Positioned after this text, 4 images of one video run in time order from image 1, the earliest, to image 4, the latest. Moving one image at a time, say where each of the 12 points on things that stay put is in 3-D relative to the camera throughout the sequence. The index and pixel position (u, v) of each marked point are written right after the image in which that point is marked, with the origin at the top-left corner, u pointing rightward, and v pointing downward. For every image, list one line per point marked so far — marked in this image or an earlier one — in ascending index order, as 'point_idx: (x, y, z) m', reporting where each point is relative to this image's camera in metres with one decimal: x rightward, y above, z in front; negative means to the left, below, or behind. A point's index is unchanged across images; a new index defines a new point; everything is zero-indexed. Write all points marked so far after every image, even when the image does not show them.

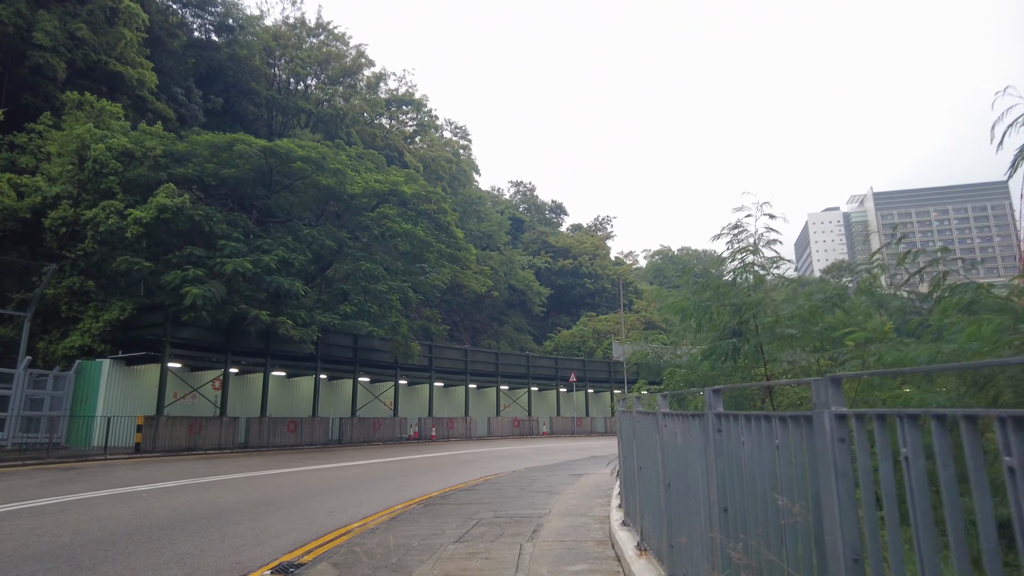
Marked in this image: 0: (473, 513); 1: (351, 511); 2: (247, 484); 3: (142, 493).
0: (-0.6, -3.8, +10.6) m
1: (-3.0, -4.2, +11.9) m
2: (-6.5, -4.8, +15.6) m
3: (-7.5, -4.2, +12.9) m
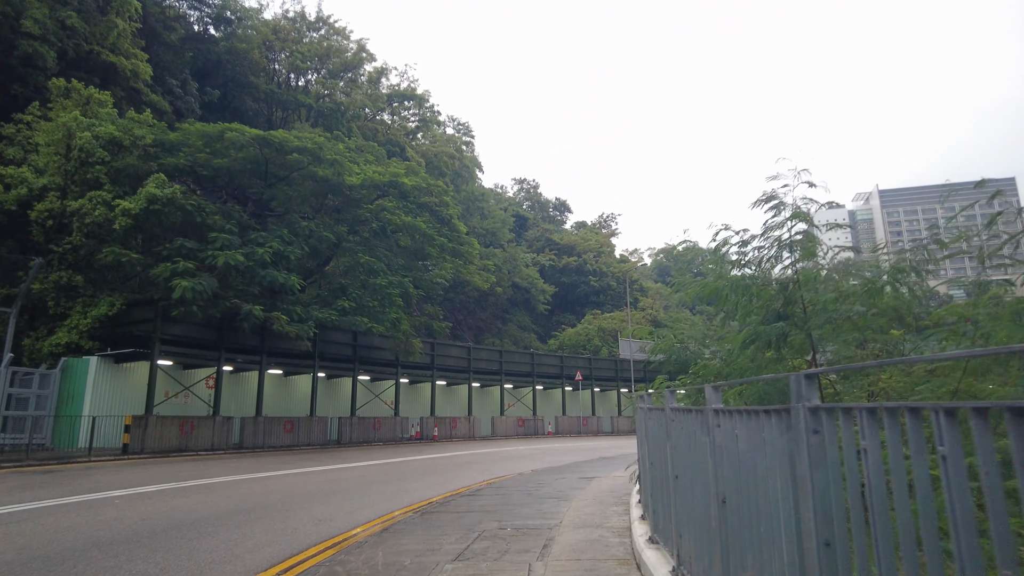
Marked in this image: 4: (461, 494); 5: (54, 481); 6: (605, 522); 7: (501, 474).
0: (-0.5, -3.6, +9.5) m
1: (-2.9, -4.0, +10.8) m
2: (-6.4, -4.6, +14.6) m
3: (-7.4, -3.9, +11.8) m
4: (-1.0, -4.2, +13.0) m
5: (-10.9, -4.6, +15.1) m
6: (+1.4, -3.5, +9.5) m
7: (-0.3, -5.6, +19.1) m
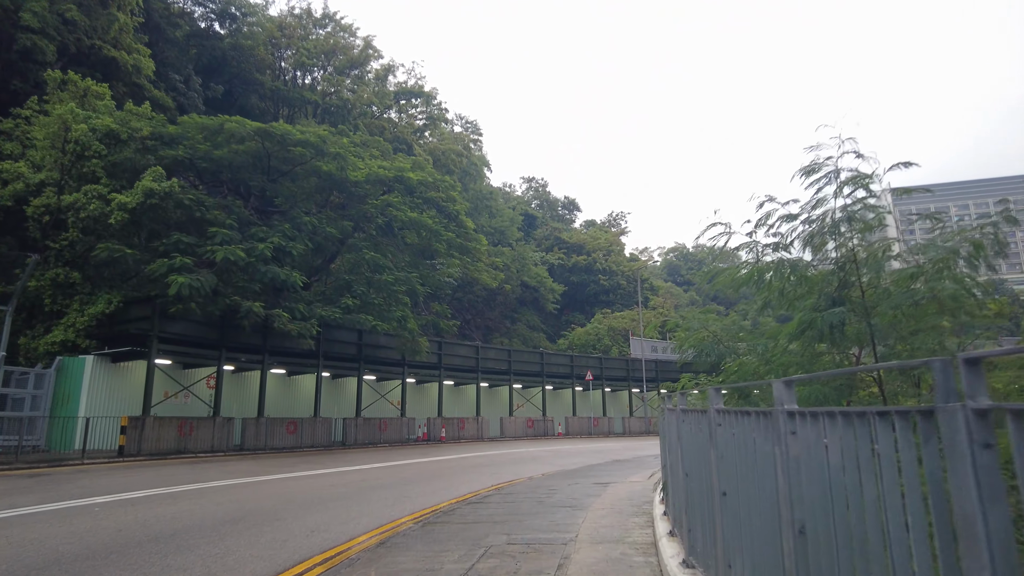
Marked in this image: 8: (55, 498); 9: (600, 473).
0: (-0.4, -3.4, +8.6) m
1: (-2.7, -3.8, +10.0) m
2: (-6.2, -4.5, +13.7) m
3: (-7.2, -3.8, +11.0) m
4: (-0.8, -4.1, +12.1) m
5: (-10.7, -4.4, +14.3) m
6: (+1.5, -3.3, +8.6) m
7: (-0.1, -5.4, +18.2) m
8: (-9.0, -4.1, +12.4) m
9: (+2.4, -4.9, +16.9) m
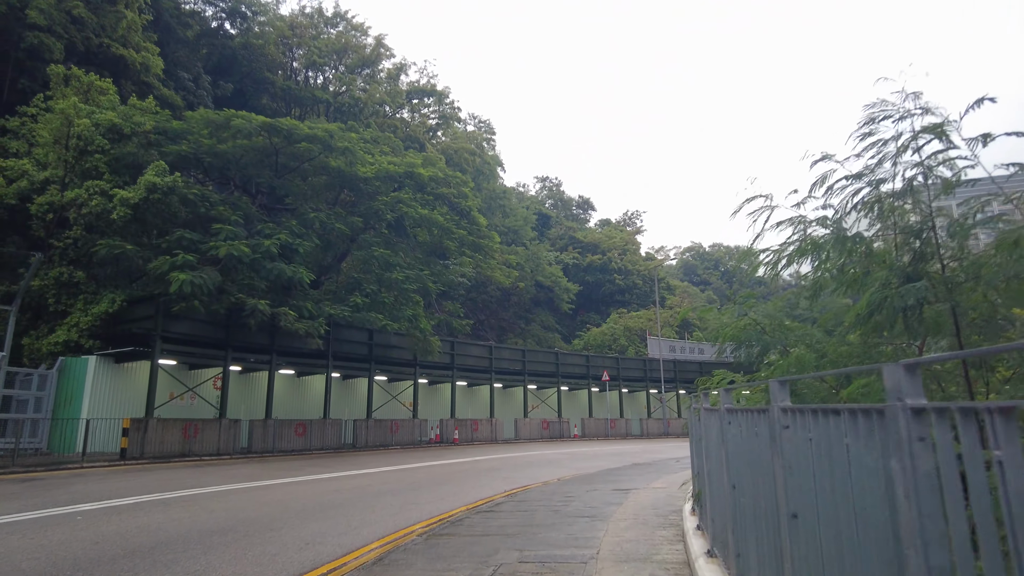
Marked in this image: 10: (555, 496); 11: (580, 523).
0: (-0.3, -3.2, +7.7) m
1: (-2.6, -3.7, +9.1) m
2: (-5.9, -4.3, +13.0) m
3: (-7.0, -3.7, +10.3) m
4: (-0.6, -3.9, +11.2) m
5: (-10.4, -4.3, +13.6) m
6: (+1.7, -3.2, +7.6) m
7: (+0.3, -5.3, +17.3) m
8: (-8.7, -4.0, +11.7) m
9: (+2.7, -4.8, +16.0) m
10: (+0.8, -4.1, +12.7) m
11: (+1.0, -3.5, +9.5) m
